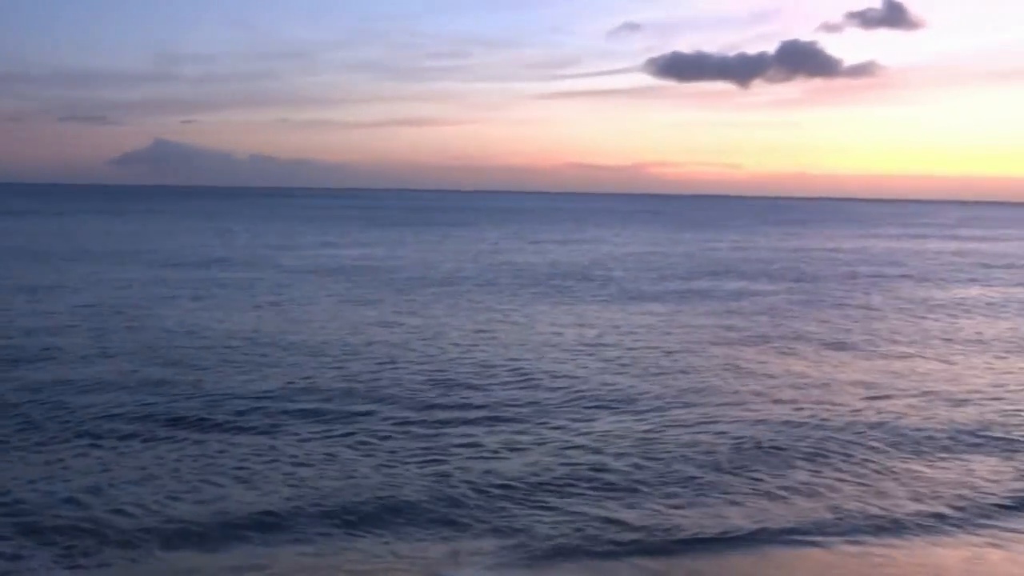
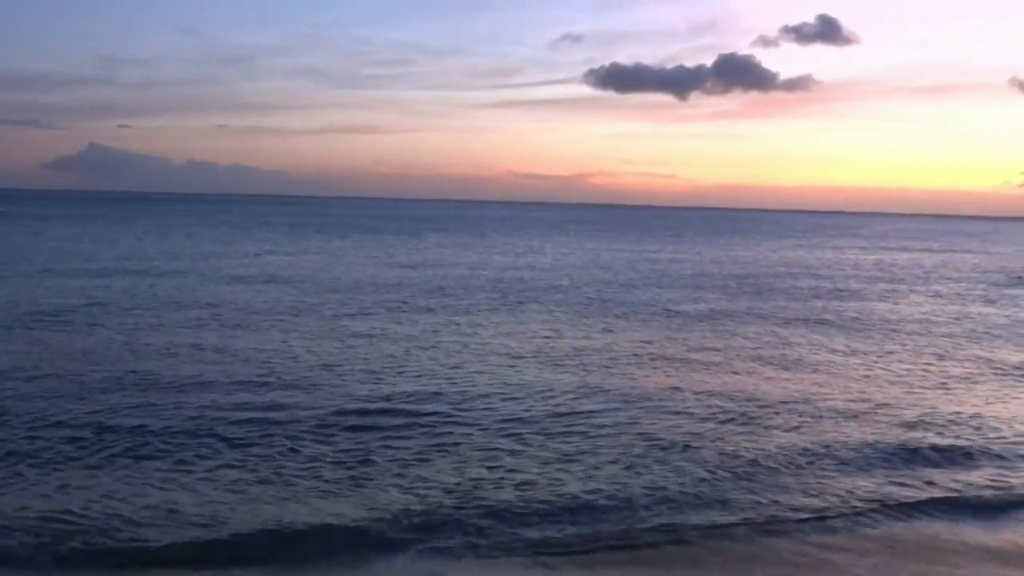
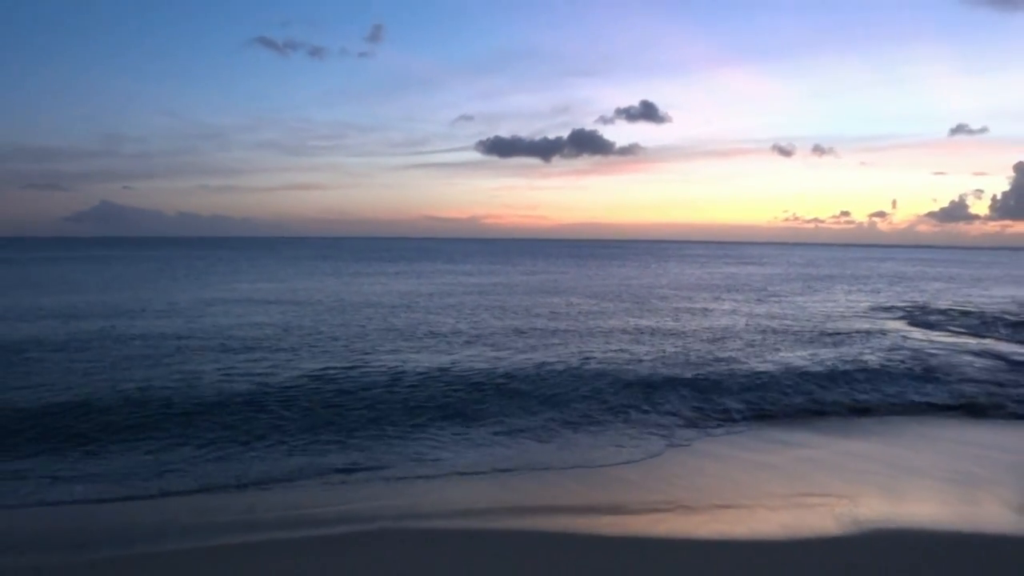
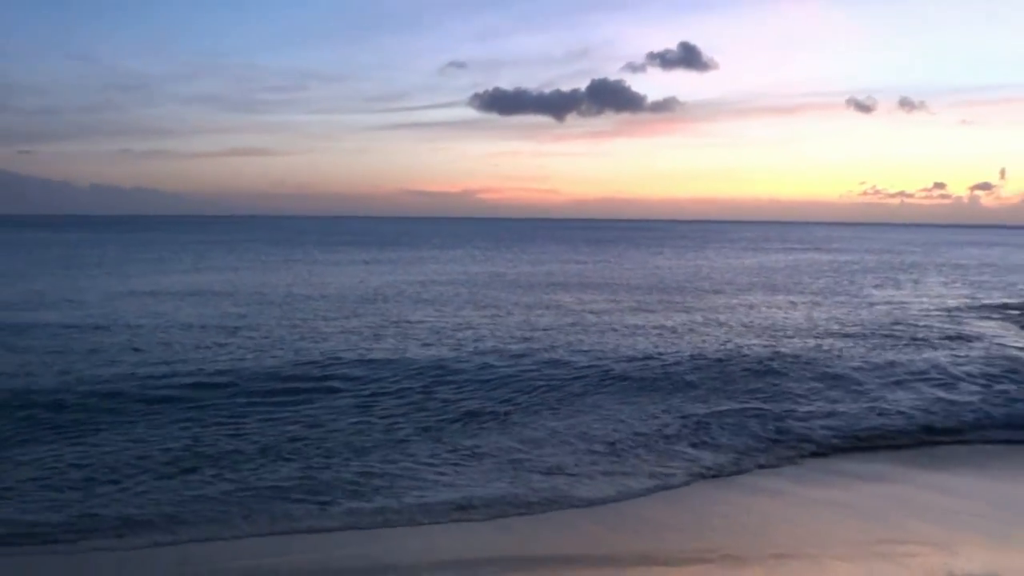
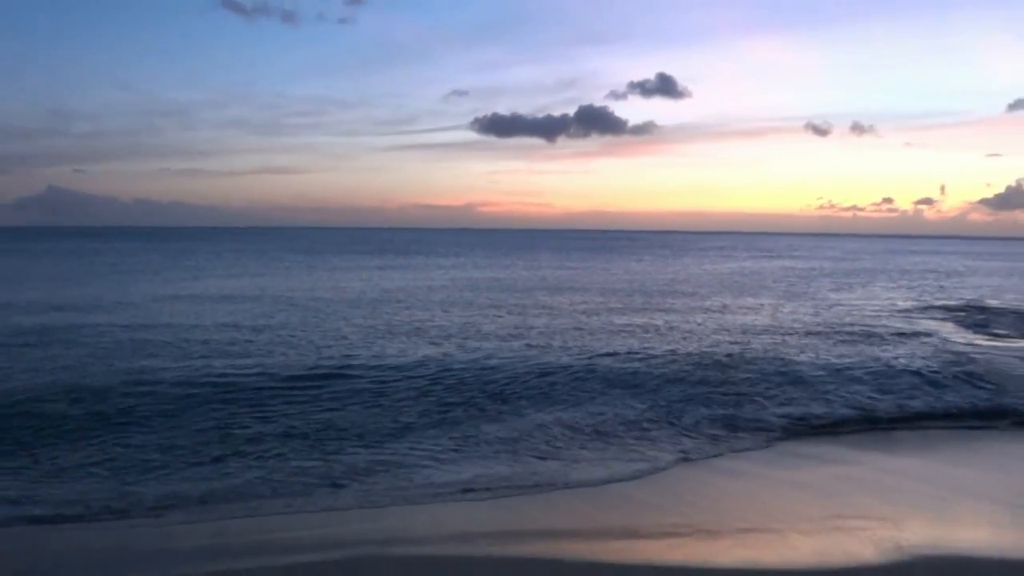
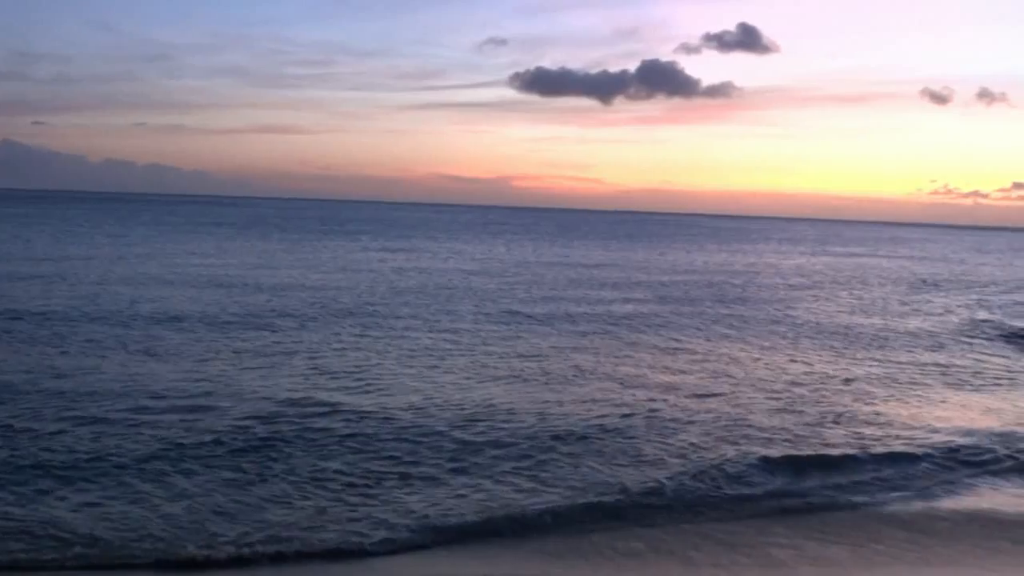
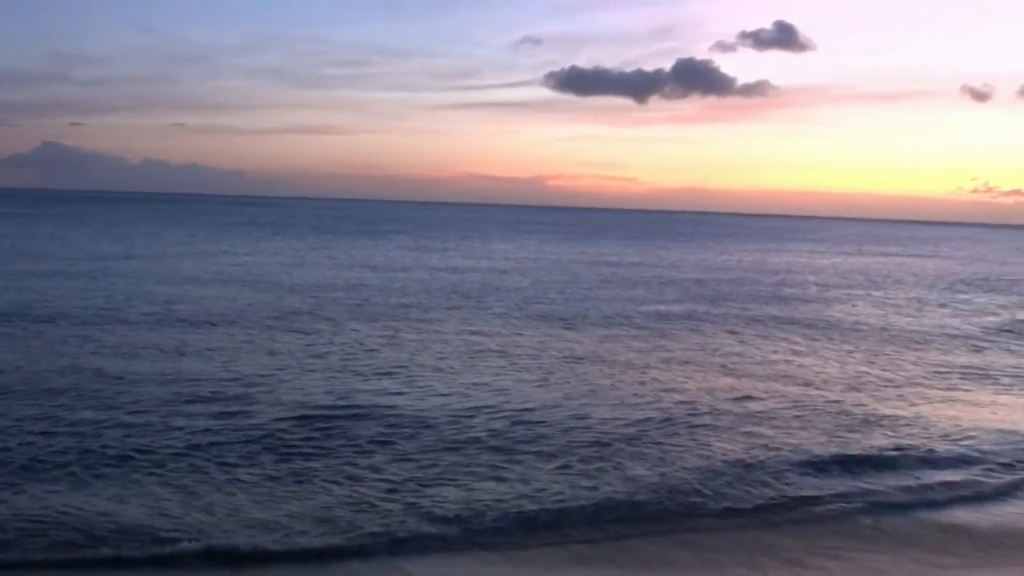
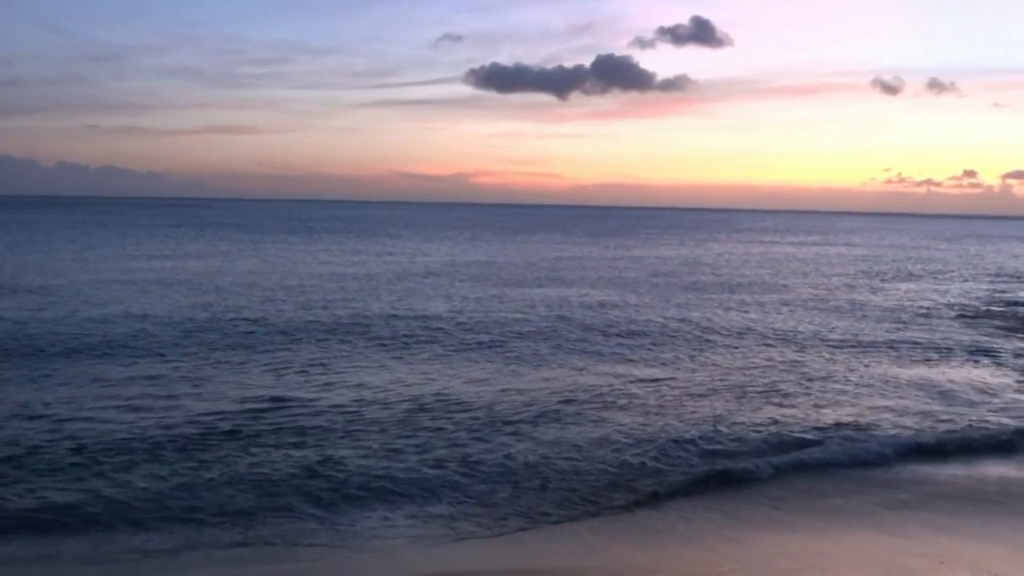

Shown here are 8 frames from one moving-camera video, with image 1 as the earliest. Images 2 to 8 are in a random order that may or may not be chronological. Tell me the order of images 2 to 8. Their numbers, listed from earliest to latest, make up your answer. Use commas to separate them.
2, 7, 6, 8, 4, 5, 3
